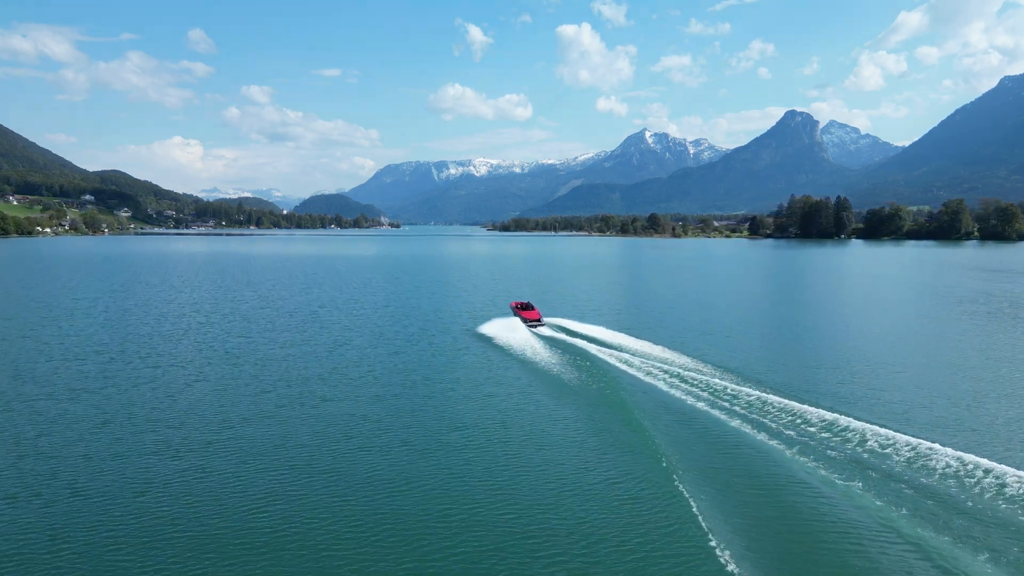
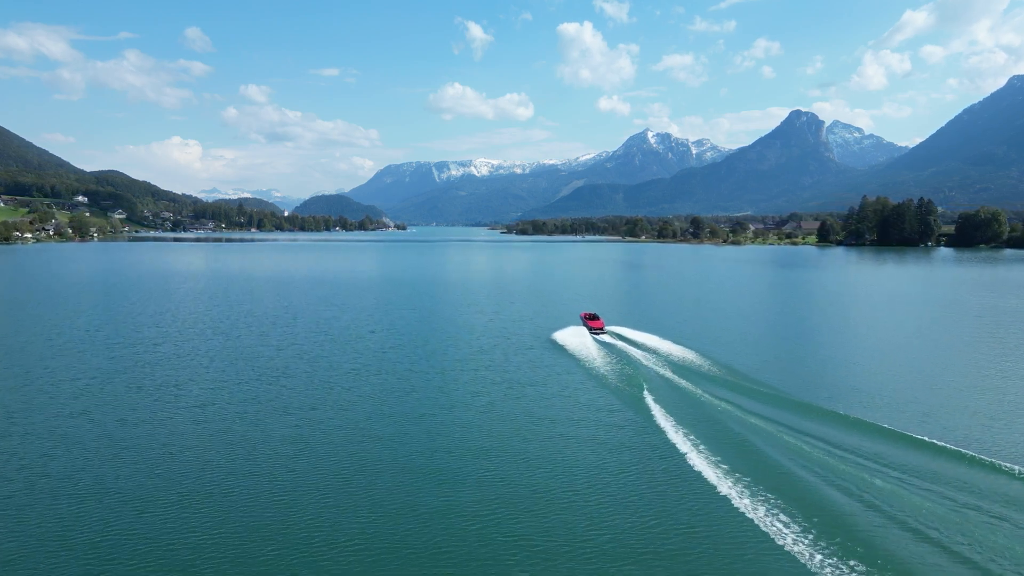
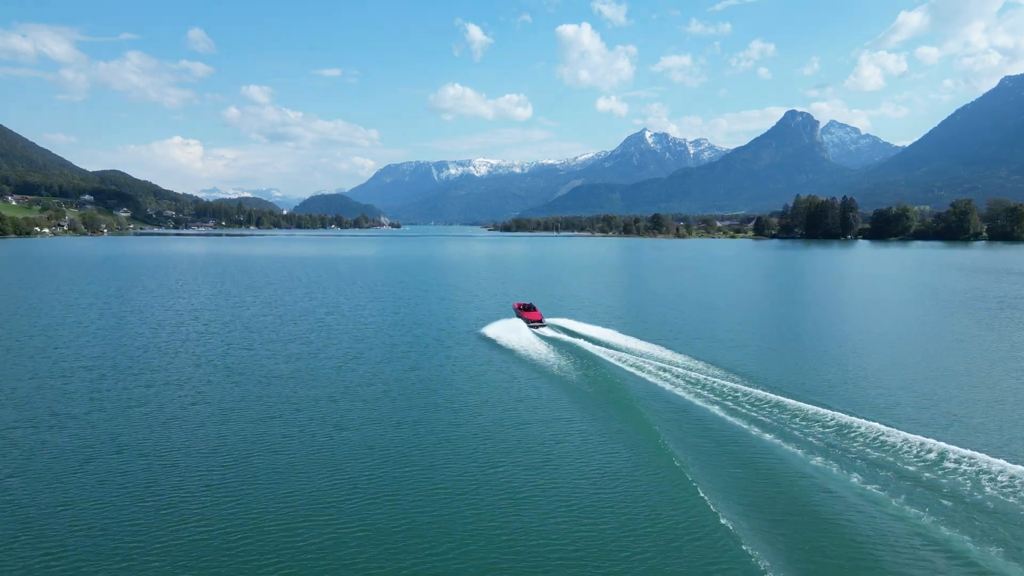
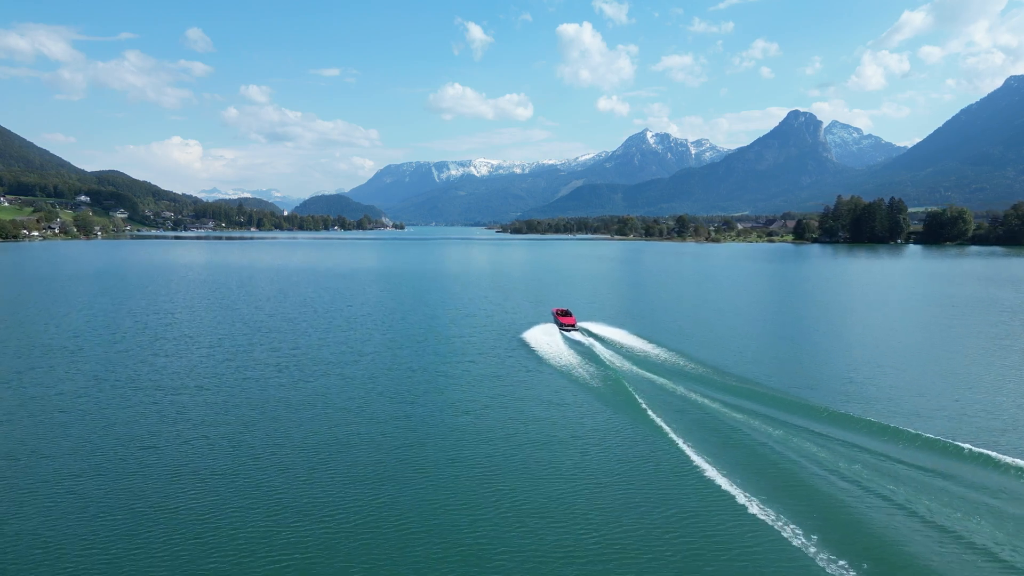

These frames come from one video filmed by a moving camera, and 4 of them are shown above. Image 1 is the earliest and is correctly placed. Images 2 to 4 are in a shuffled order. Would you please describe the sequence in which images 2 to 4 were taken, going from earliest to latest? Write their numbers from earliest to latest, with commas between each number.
3, 4, 2
